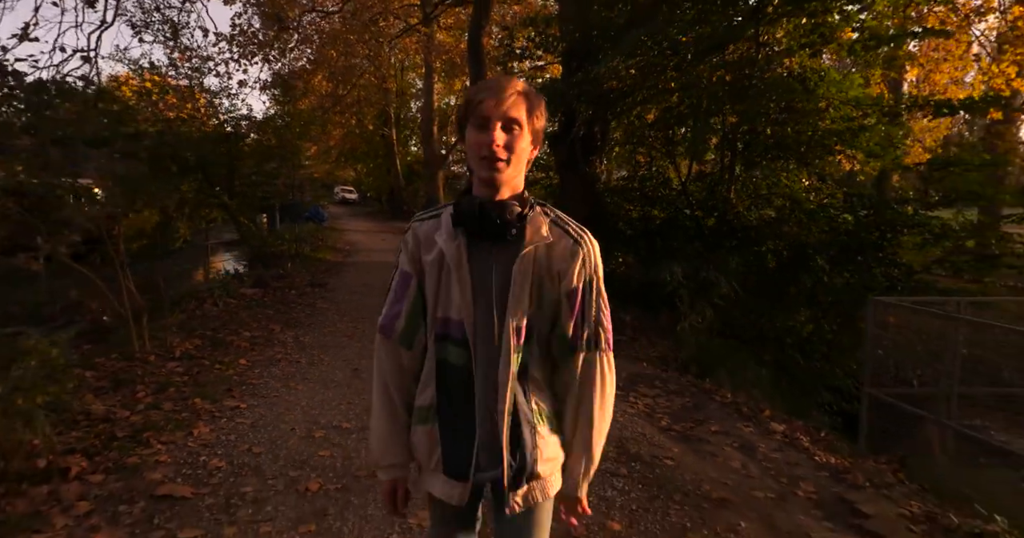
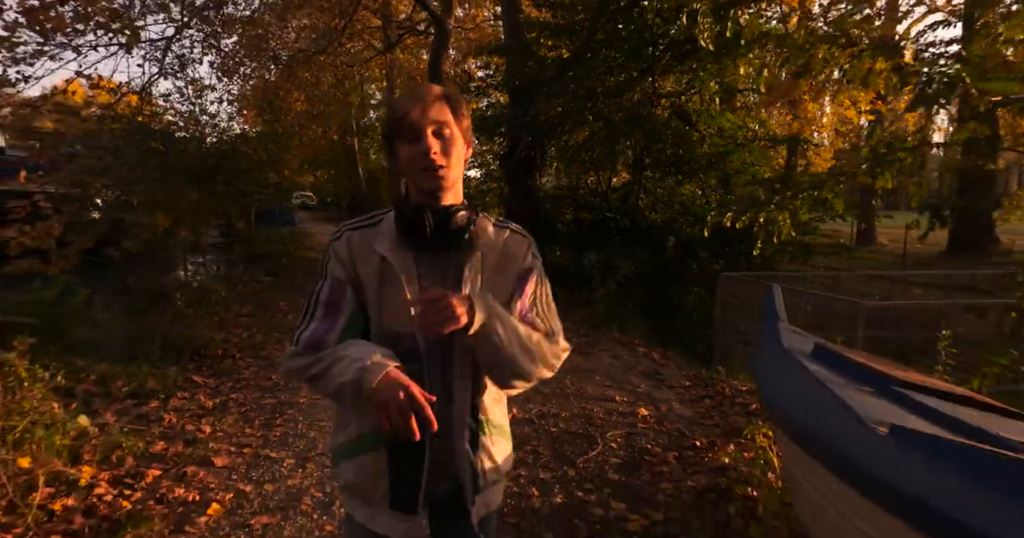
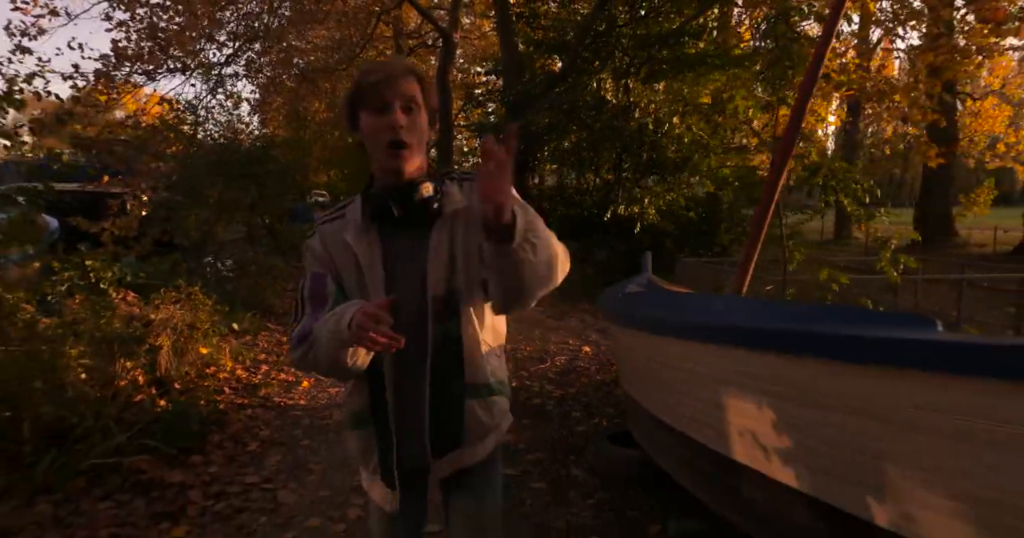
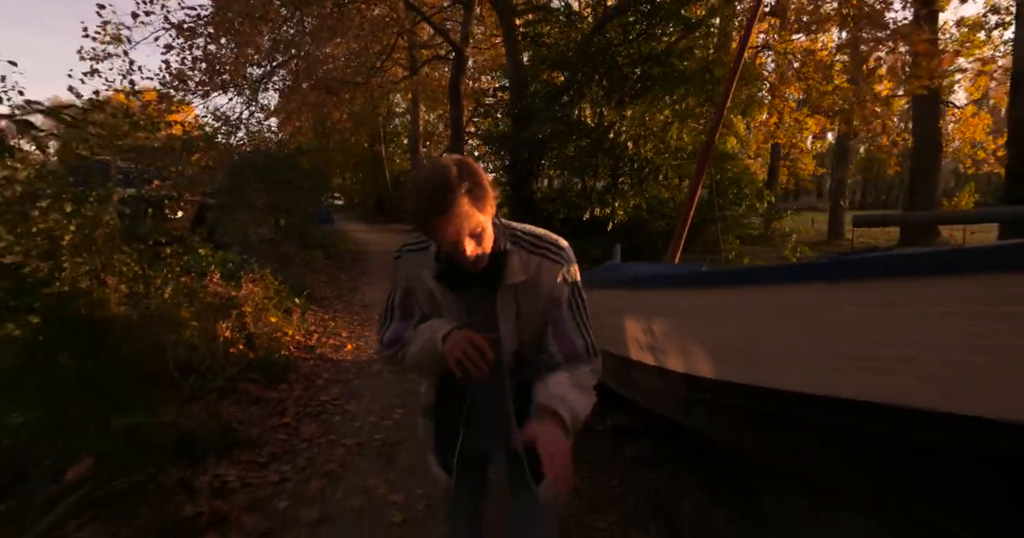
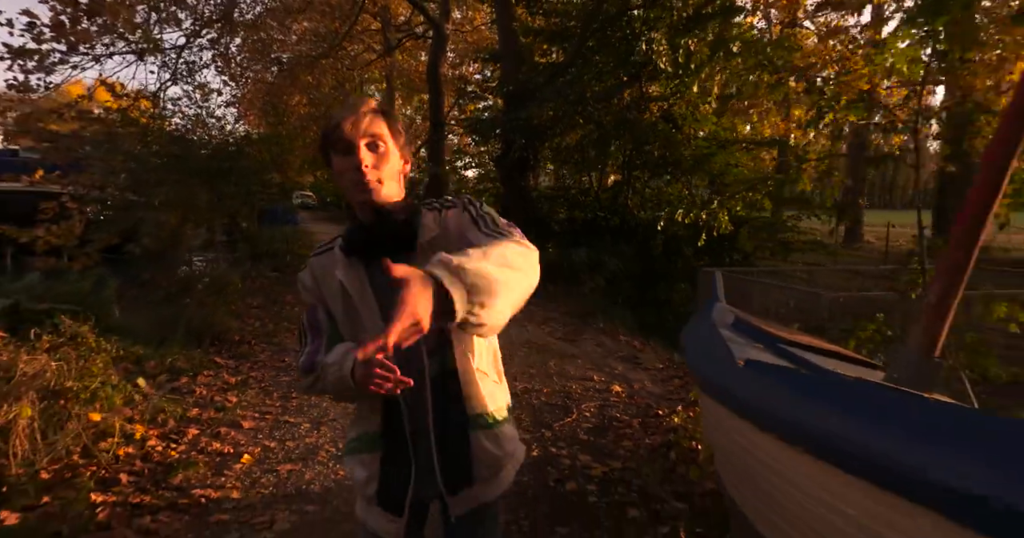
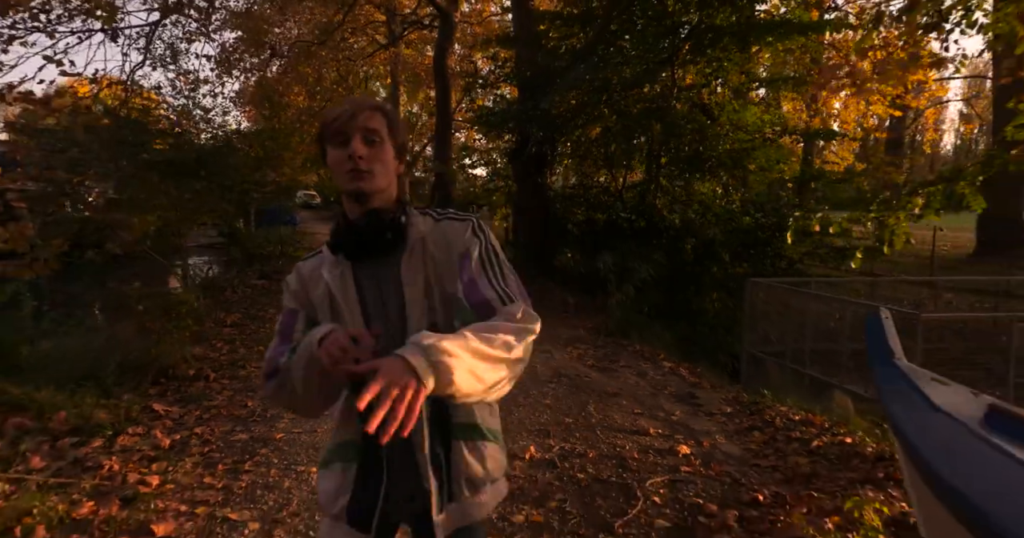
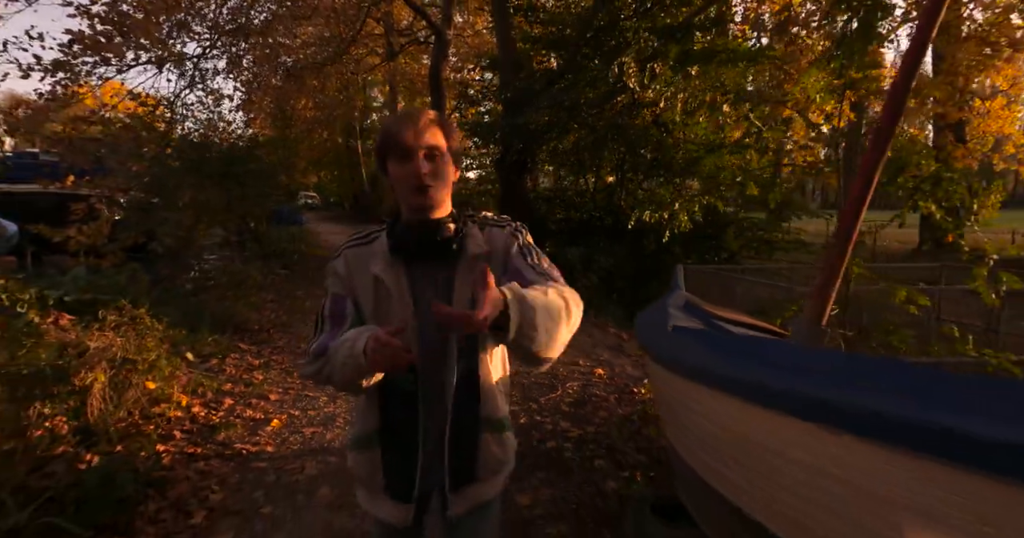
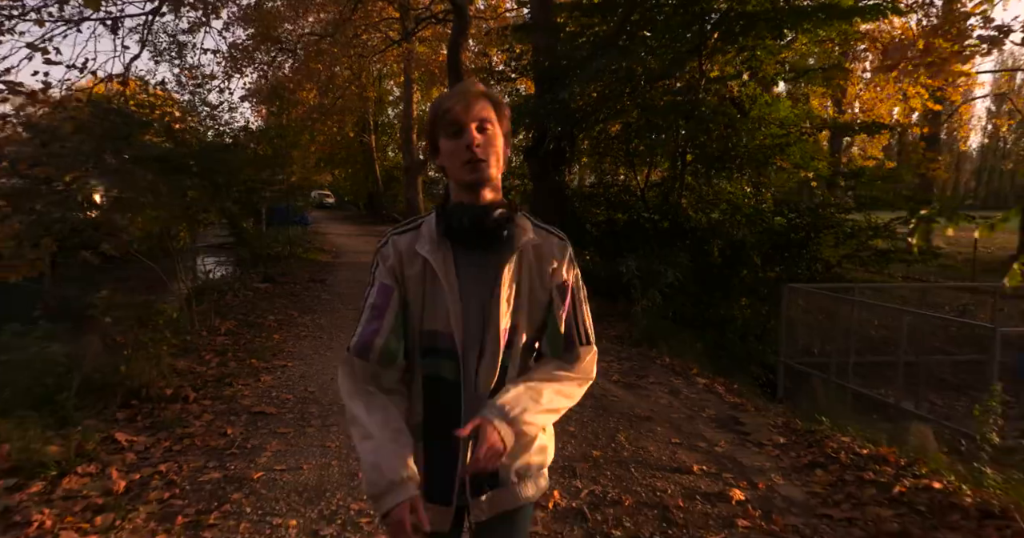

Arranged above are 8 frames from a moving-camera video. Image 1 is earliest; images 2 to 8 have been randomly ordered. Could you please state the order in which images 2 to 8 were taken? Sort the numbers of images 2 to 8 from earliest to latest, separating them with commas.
8, 6, 2, 5, 7, 3, 4
